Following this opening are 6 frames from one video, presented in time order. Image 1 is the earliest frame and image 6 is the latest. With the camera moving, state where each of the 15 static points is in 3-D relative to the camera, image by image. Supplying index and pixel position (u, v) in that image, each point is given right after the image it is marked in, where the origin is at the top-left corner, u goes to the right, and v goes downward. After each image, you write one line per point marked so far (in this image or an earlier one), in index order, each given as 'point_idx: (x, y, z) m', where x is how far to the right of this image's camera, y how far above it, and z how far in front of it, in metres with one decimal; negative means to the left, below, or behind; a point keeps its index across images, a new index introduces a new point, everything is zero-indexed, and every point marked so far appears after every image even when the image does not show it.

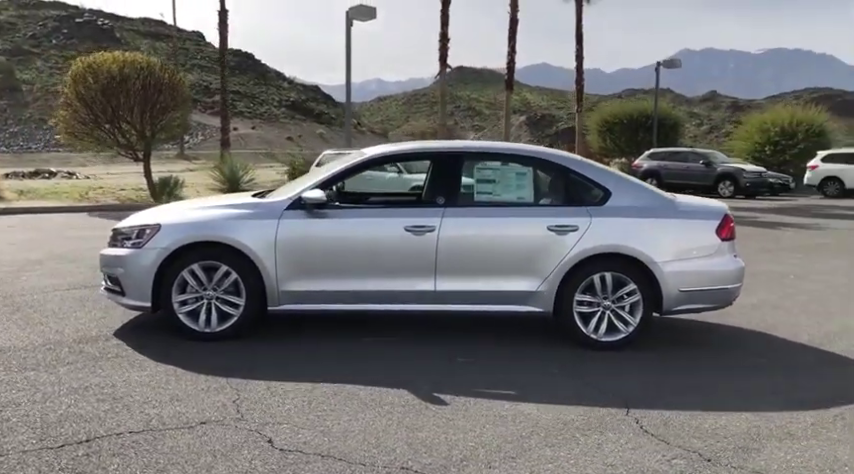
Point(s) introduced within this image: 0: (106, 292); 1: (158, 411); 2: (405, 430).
0: (-2.6, -0.5, +6.5) m
1: (-1.5, -1.0, +4.6) m
2: (-0.1, -1.1, +4.4) m
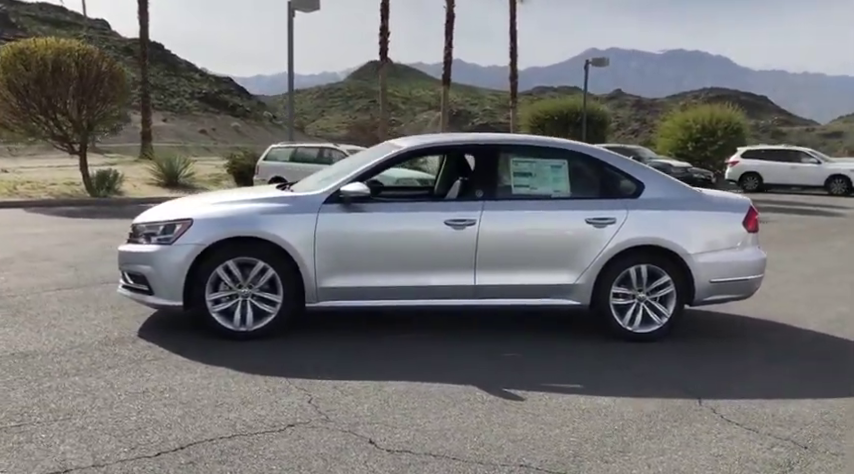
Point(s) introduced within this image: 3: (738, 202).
0: (-2.3, -0.4, +6.2) m
1: (-1.0, -1.0, +4.4) m
2: (+0.4, -1.0, +4.3) m
3: (+2.6, +0.3, +6.7) m
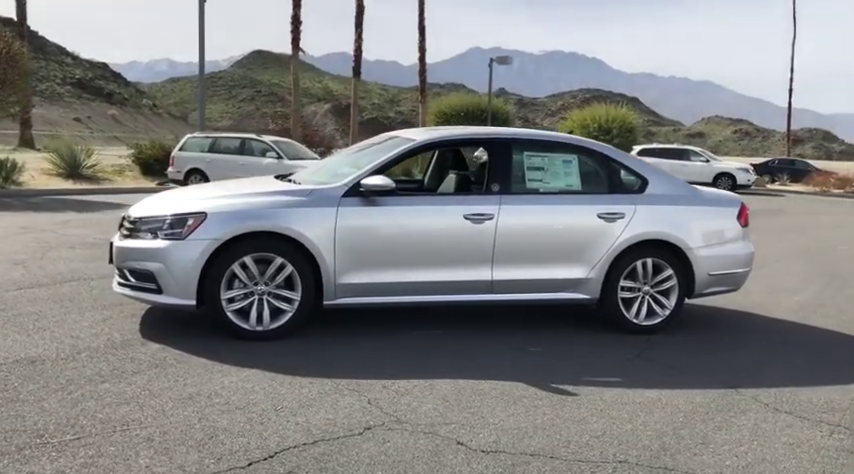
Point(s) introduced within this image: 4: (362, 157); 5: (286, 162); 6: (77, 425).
0: (-2.1, -0.4, +5.7) m
1: (-0.6, -1.0, +4.2) m
2: (+0.8, -1.0, +4.3) m
3: (+2.6, +0.3, +7.0) m
4: (-0.5, +0.6, +6.6) m
5: (-3.3, +1.8, +18.9) m
6: (-1.7, -0.9, +3.9) m
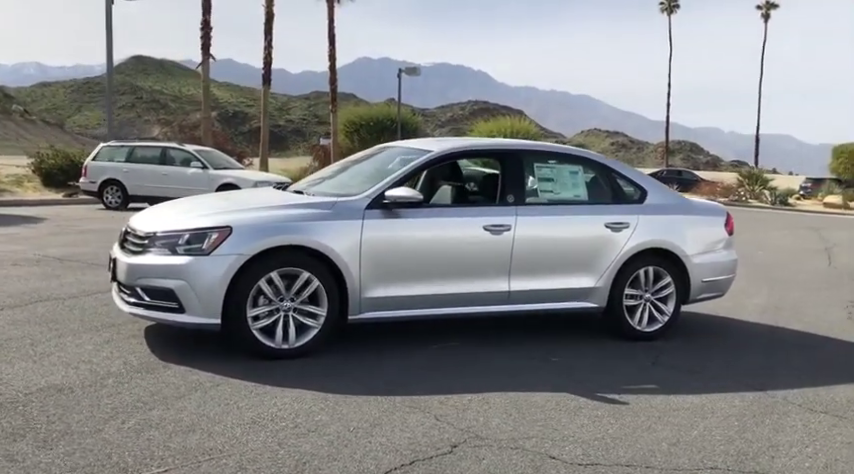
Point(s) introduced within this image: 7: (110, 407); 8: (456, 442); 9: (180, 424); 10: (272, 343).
0: (-1.9, -0.5, +5.4) m
1: (-0.2, -1.0, +4.1) m
2: (+1.2, -1.1, +4.4) m
3: (+2.6, +0.3, +7.3) m
4: (-0.4, +0.5, +6.4) m
5: (-4.9, +1.5, +18.3) m
6: (-1.2, -1.0, +3.6) m
7: (-1.7, -0.9, +4.3) m
8: (+0.1, -1.0, +4.0) m
9: (-1.3, -1.0, +4.1) m
10: (-1.1, -0.7, +5.5) m
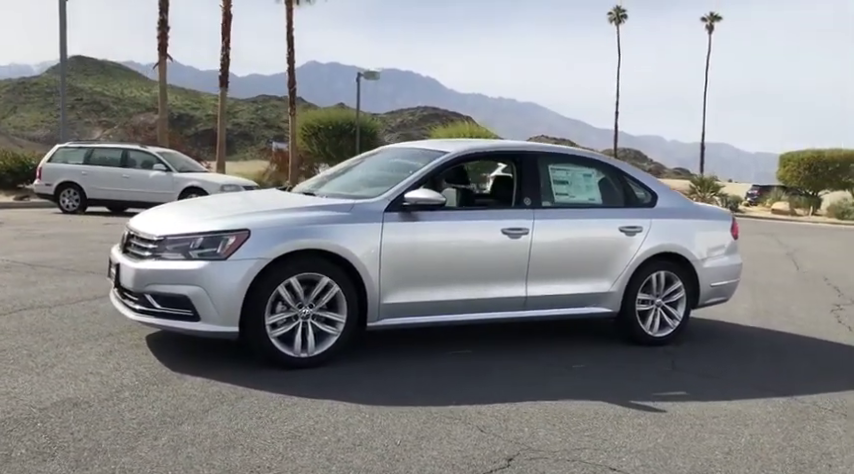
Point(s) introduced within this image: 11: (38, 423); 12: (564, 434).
0: (-1.7, -0.5, +5.1) m
1: (+0.1, -1.0, +3.9) m
2: (+1.4, -1.1, +4.3) m
3: (+2.7, +0.2, +7.3) m
4: (-0.3, +0.5, +6.2) m
5: (-5.6, +1.4, +17.8) m
6: (-0.9, -1.0, +3.3) m
7: (-1.5, -0.9, +4.0) m
8: (+0.4, -1.1, +3.9) m
9: (-1.0, -1.0, +3.8) m
10: (-0.9, -0.7, +5.2) m
11: (-1.9, -0.9, +3.9) m
12: (+0.7, -1.0, +4.2) m
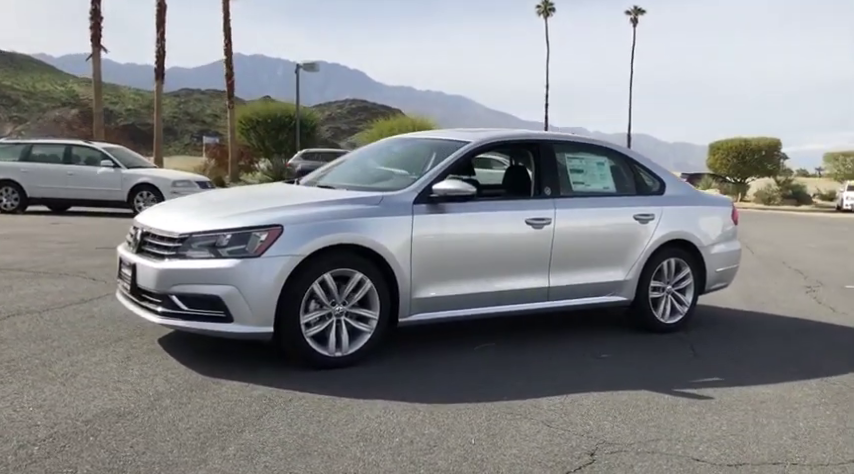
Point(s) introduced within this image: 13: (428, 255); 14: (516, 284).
0: (-1.5, -0.5, +4.8) m
1: (+0.4, -1.0, +3.7) m
2: (+1.8, -1.0, +4.3) m
3: (+2.7, +0.4, +7.3) m
4: (-0.2, +0.6, +6.0) m
5: (-6.5, +1.4, +17.1) m
6: (-0.5, -1.0, +3.1) m
7: (-1.1, -0.9, +3.7) m
8: (+0.8, -1.0, +3.8) m
9: (-0.6, -0.9, +3.6) m
10: (-0.7, -0.7, +5.0) m
11: (-1.5, -0.9, +3.6) m
12: (+1.1, -1.0, +4.2) m
13: (0.0, -0.1, +5.3) m
14: (+0.6, -0.3, +5.8) m
